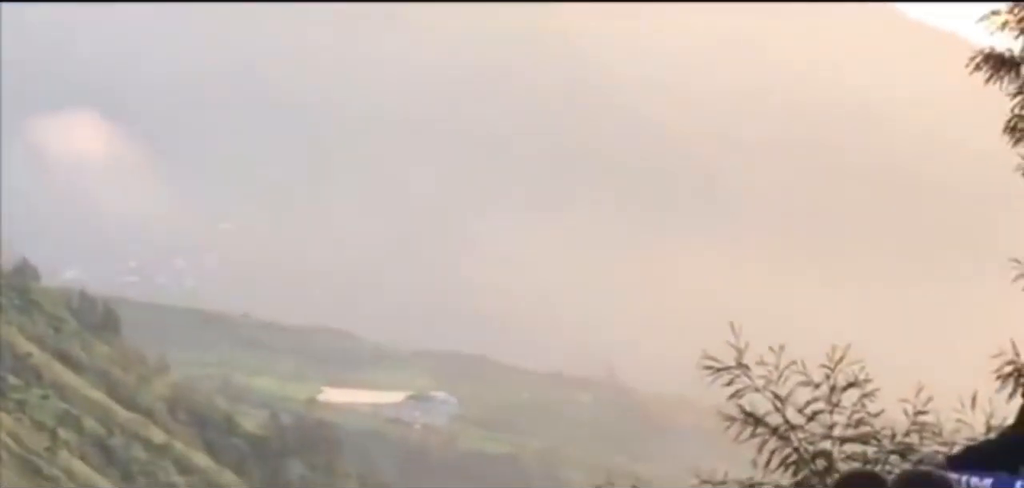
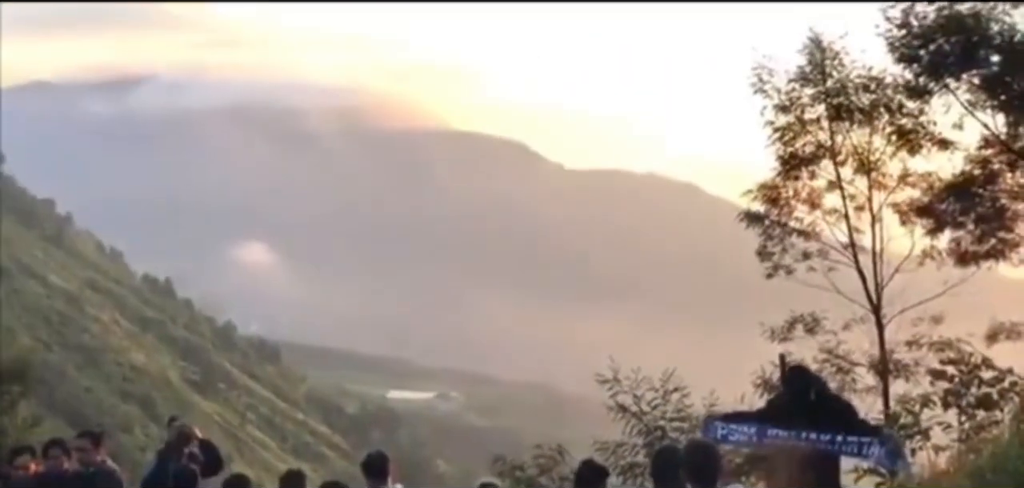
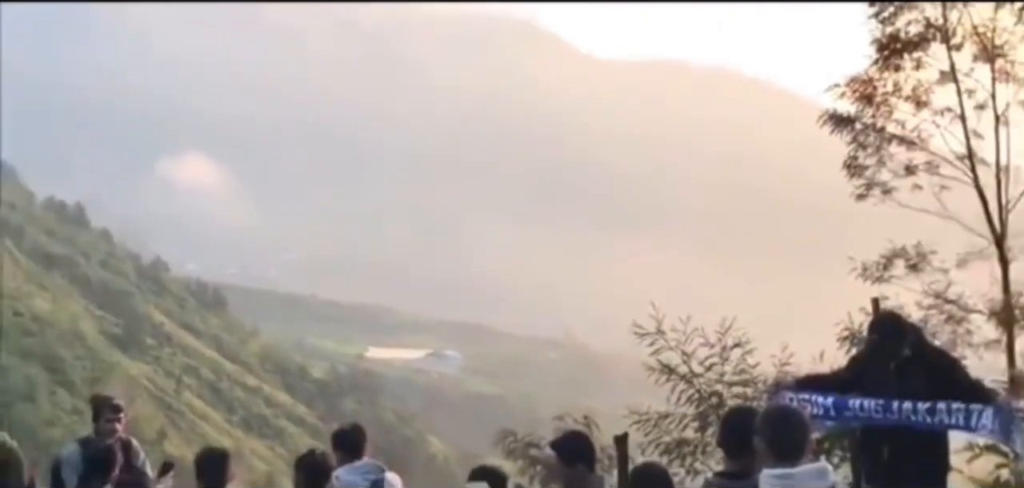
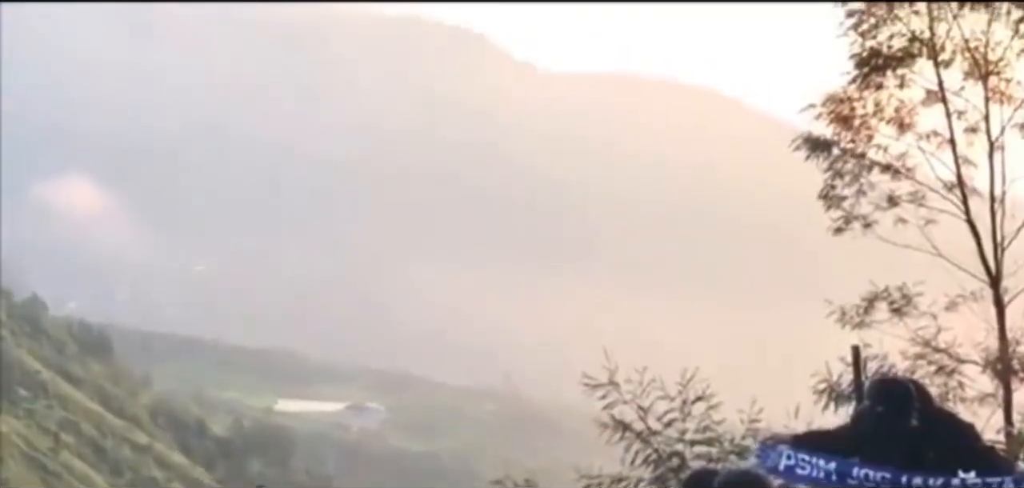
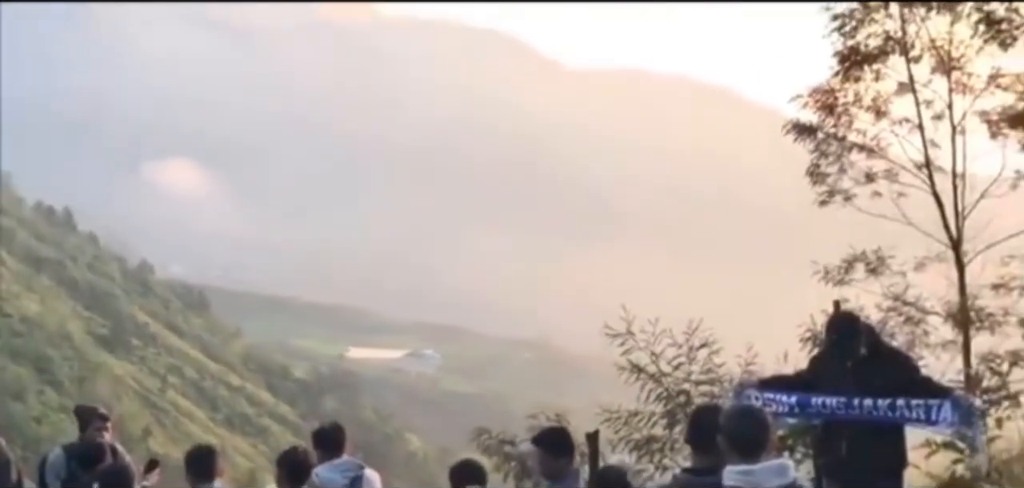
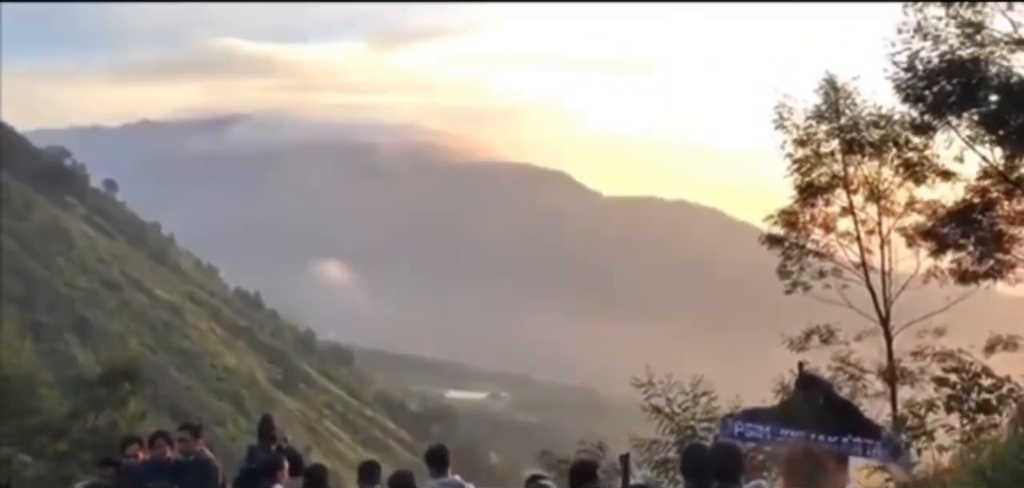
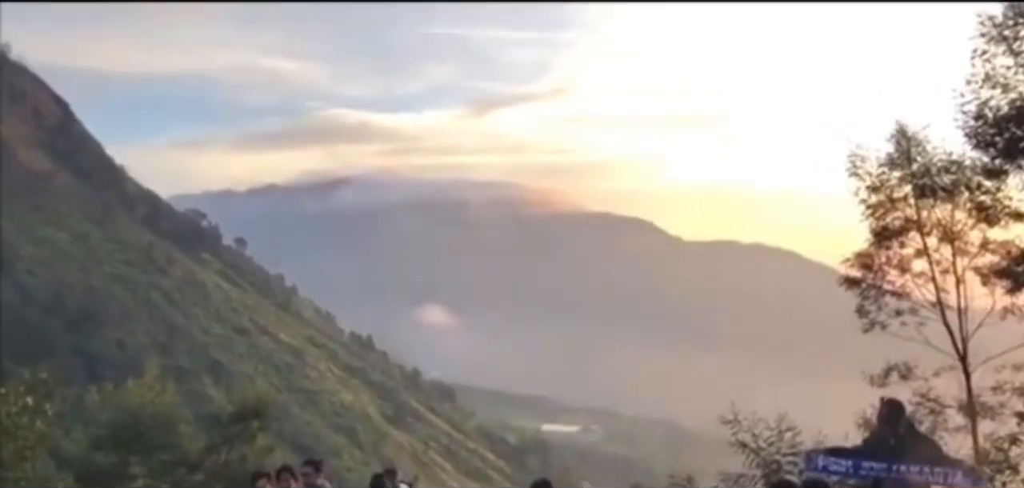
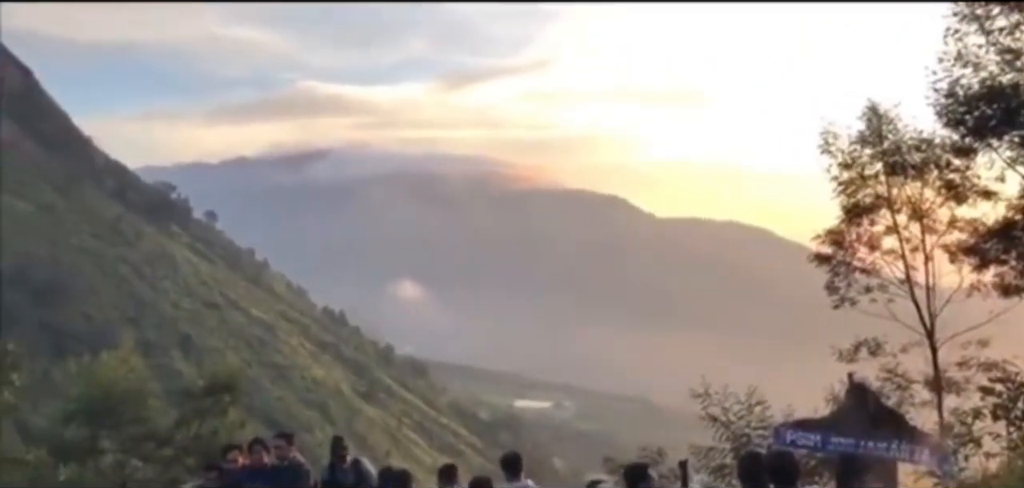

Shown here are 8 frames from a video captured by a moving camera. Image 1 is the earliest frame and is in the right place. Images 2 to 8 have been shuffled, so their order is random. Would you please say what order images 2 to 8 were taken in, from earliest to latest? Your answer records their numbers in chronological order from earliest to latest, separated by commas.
3, 5, 4, 2, 6, 8, 7
